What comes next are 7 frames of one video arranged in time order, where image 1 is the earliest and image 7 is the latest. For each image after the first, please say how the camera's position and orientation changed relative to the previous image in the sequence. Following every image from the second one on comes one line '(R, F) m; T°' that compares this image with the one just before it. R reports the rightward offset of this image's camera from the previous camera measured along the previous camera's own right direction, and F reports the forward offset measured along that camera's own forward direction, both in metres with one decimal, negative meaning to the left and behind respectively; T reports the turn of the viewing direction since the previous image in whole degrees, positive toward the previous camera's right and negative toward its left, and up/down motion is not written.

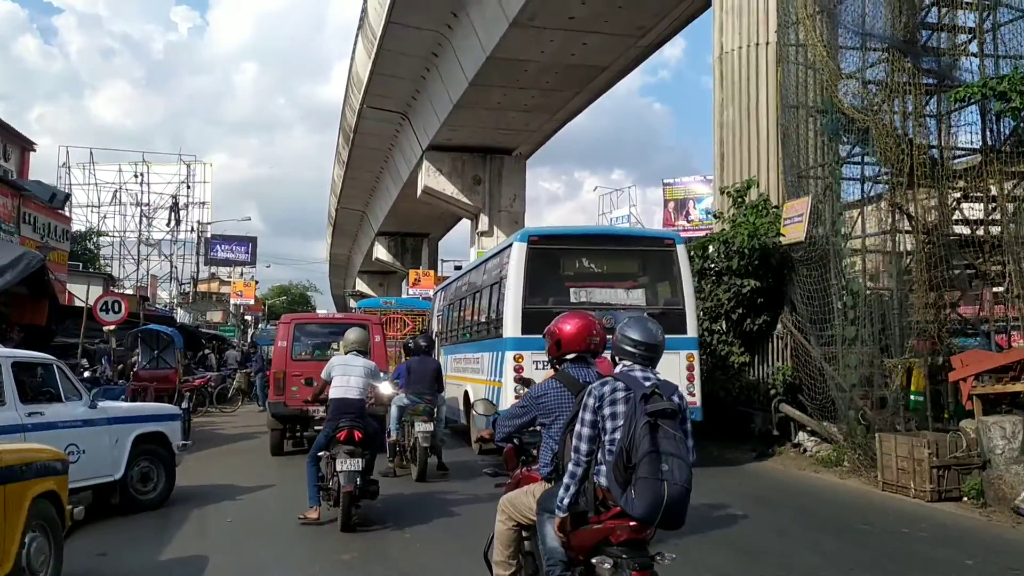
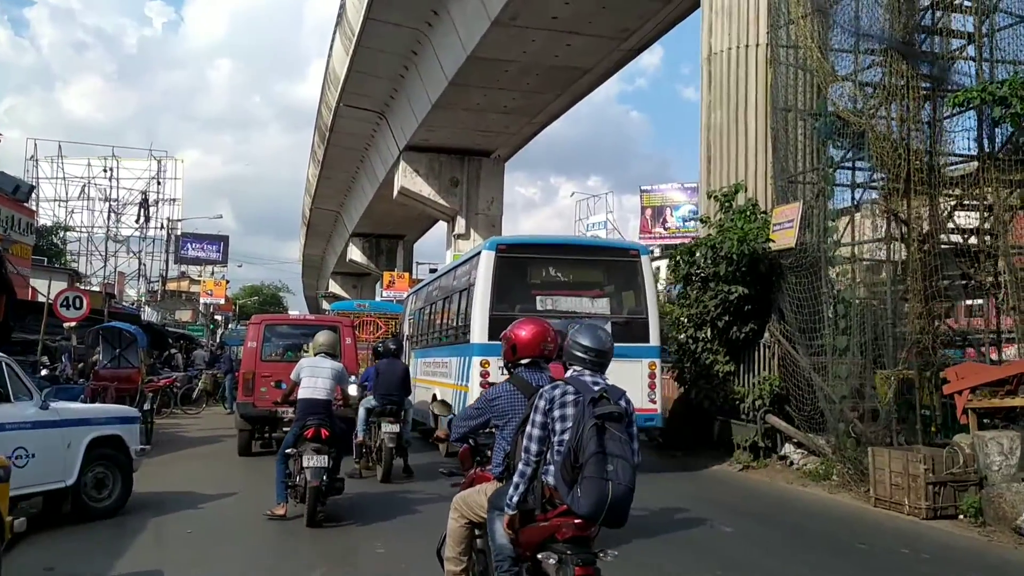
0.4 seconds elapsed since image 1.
(-0.1, +0.4) m; +2°
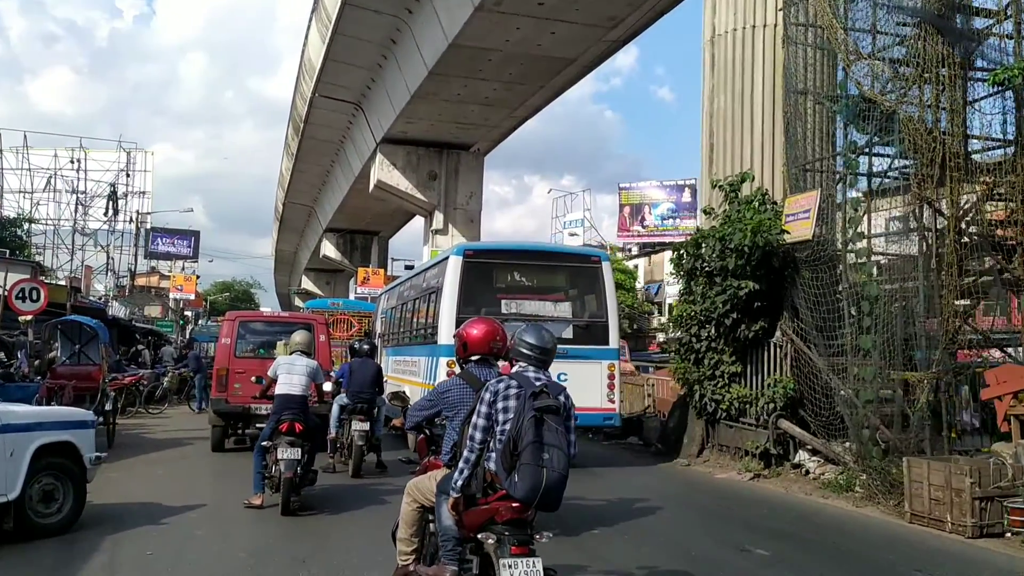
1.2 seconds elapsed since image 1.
(-0.2, +0.8) m; +2°
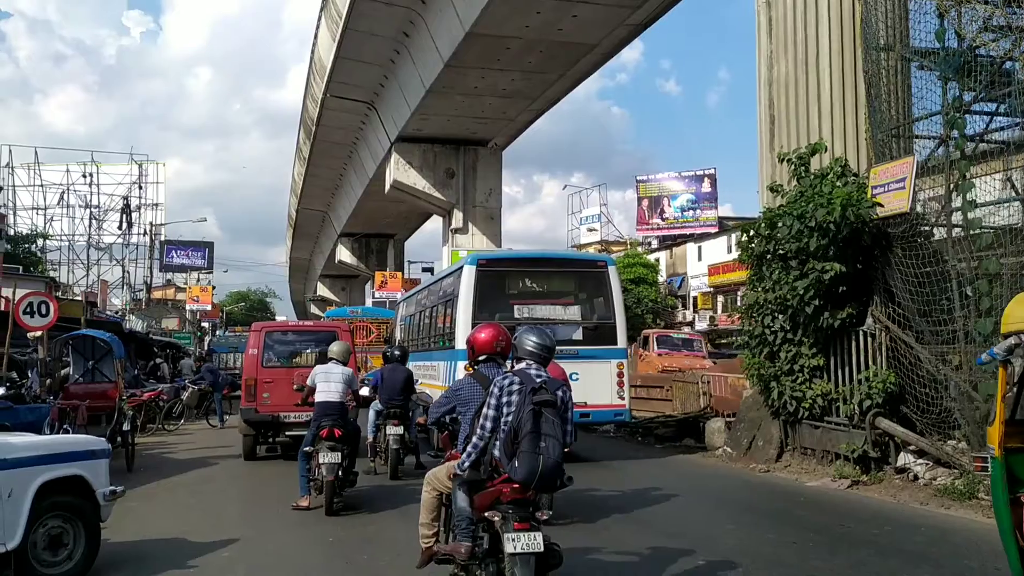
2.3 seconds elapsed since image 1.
(-0.4, +1.0) m; -1°
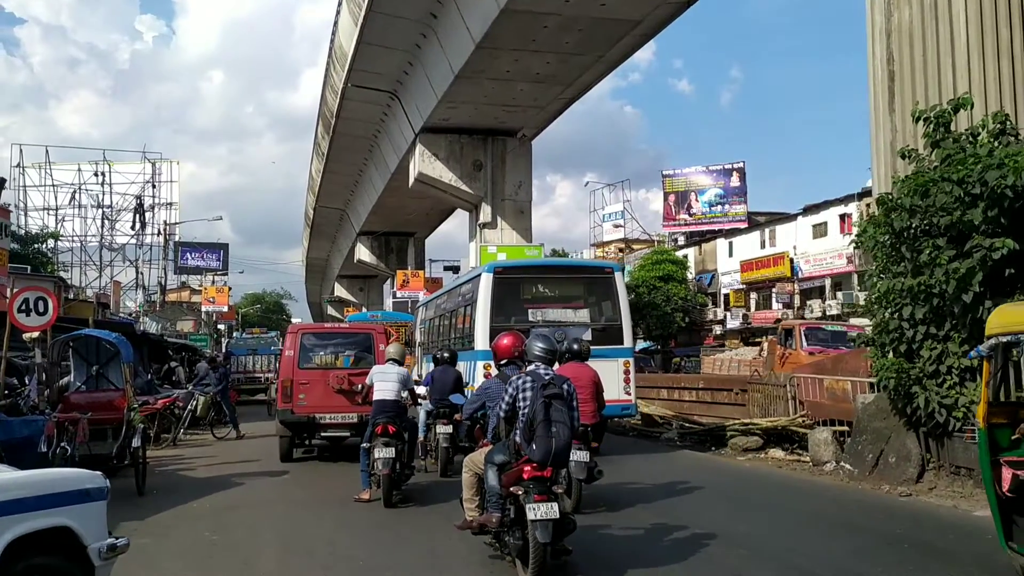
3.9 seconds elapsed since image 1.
(-0.7, +1.6) m; -1°
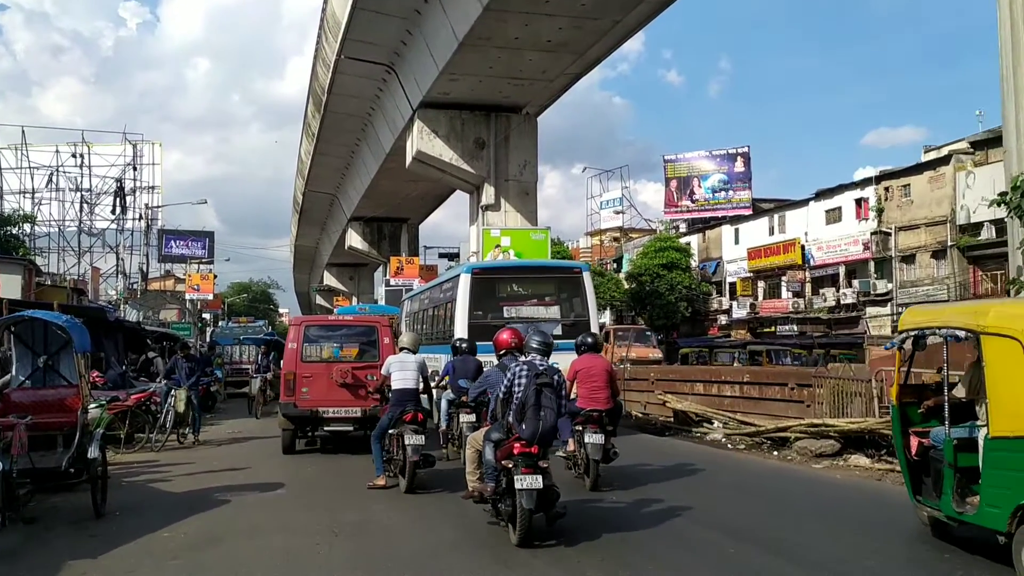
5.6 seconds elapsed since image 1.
(-0.6, +1.8) m; +1°
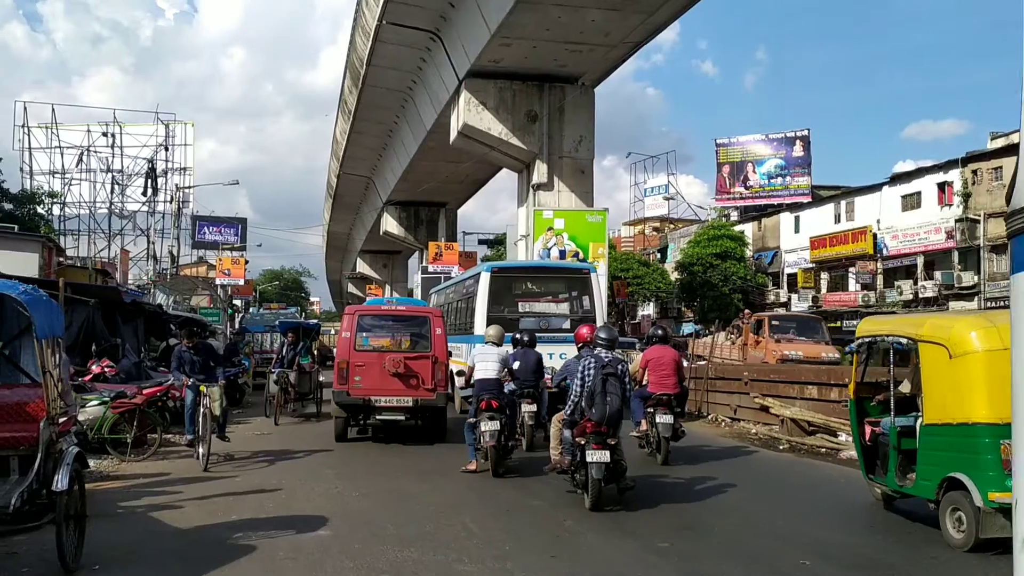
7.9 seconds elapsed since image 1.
(-0.8, +2.4) m; -2°
